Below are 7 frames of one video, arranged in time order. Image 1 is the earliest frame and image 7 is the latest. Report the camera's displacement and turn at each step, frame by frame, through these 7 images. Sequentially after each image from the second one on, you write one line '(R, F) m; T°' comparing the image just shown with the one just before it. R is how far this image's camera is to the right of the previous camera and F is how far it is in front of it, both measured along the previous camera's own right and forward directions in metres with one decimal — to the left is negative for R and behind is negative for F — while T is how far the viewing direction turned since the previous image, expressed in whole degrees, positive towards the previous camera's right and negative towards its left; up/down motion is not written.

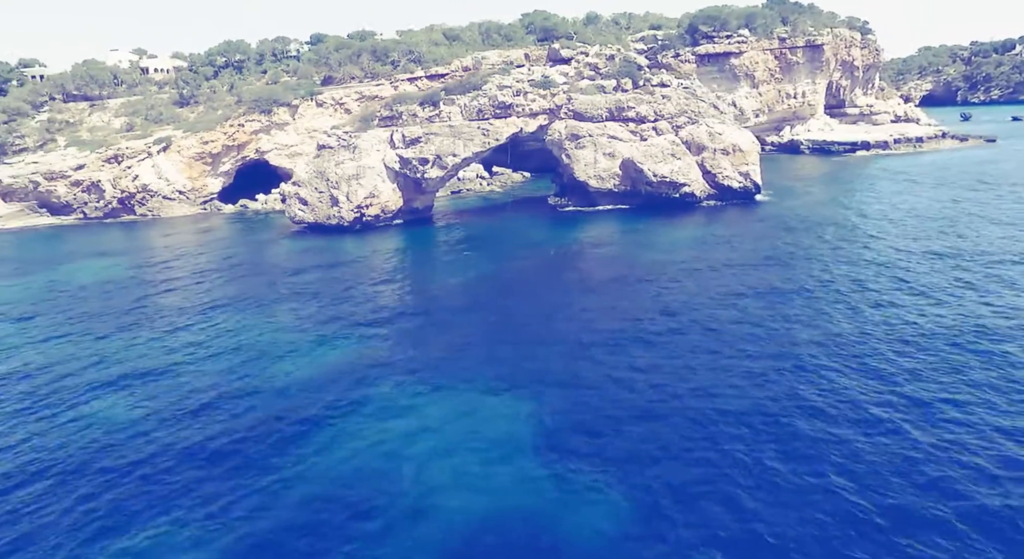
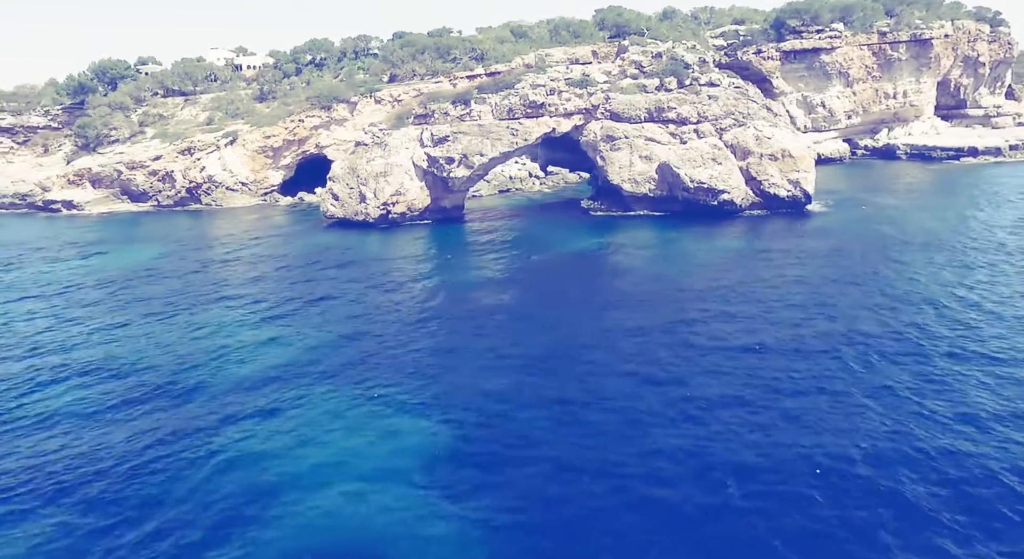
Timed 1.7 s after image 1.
(+10.1, +2.1) m; -10°
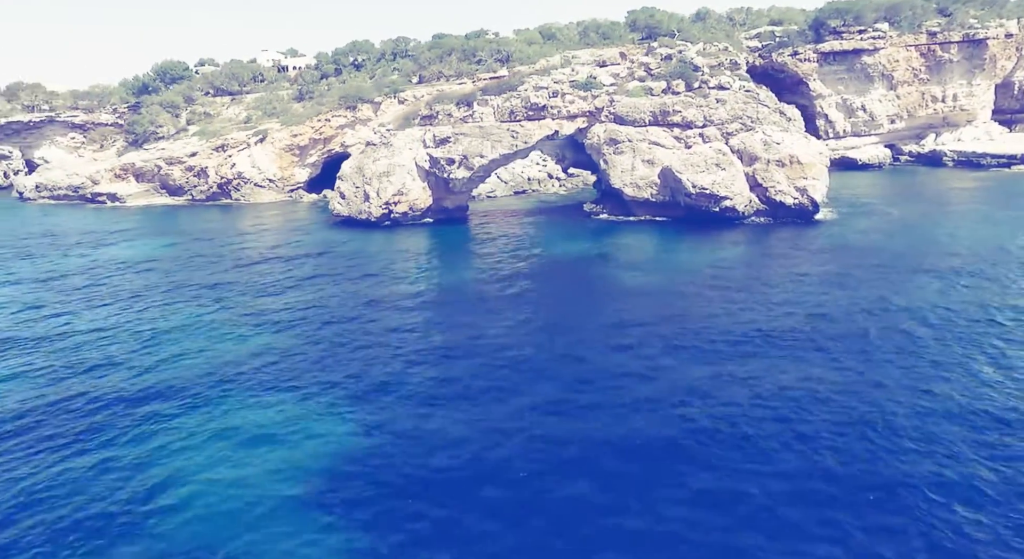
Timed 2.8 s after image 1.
(+7.8, -0.1) m; -6°
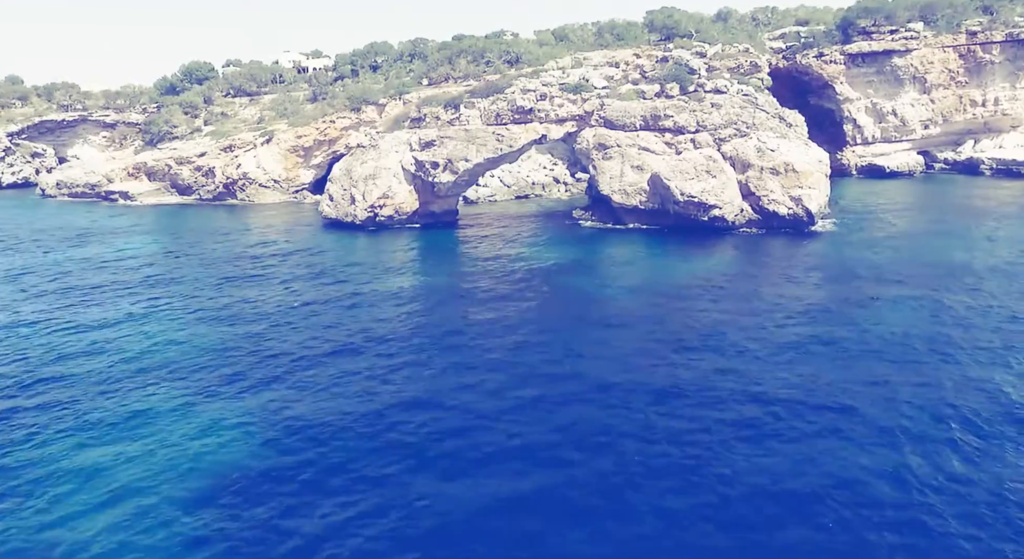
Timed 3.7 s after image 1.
(+7.1, +2.2) m; -5°
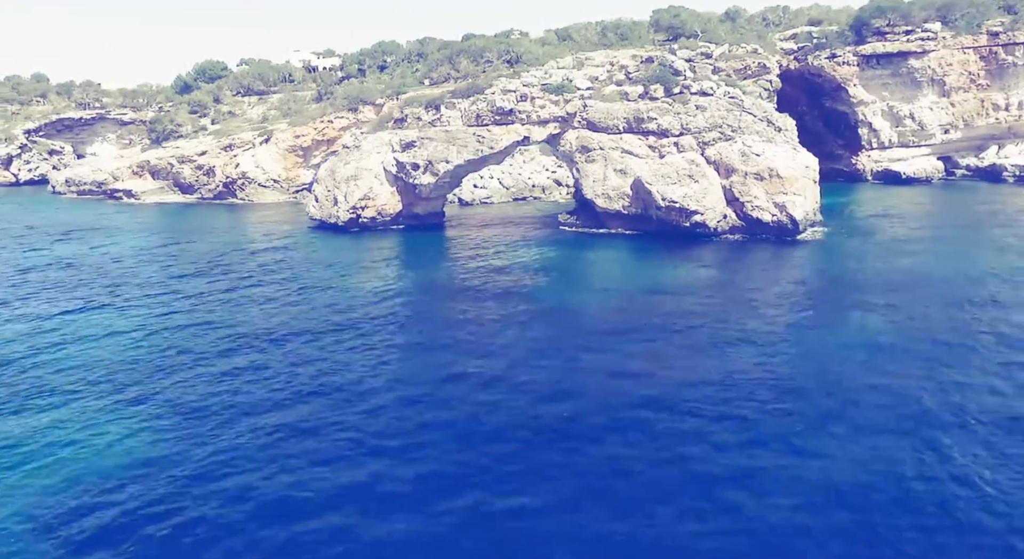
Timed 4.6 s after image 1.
(+5.4, +1.3) m; -3°
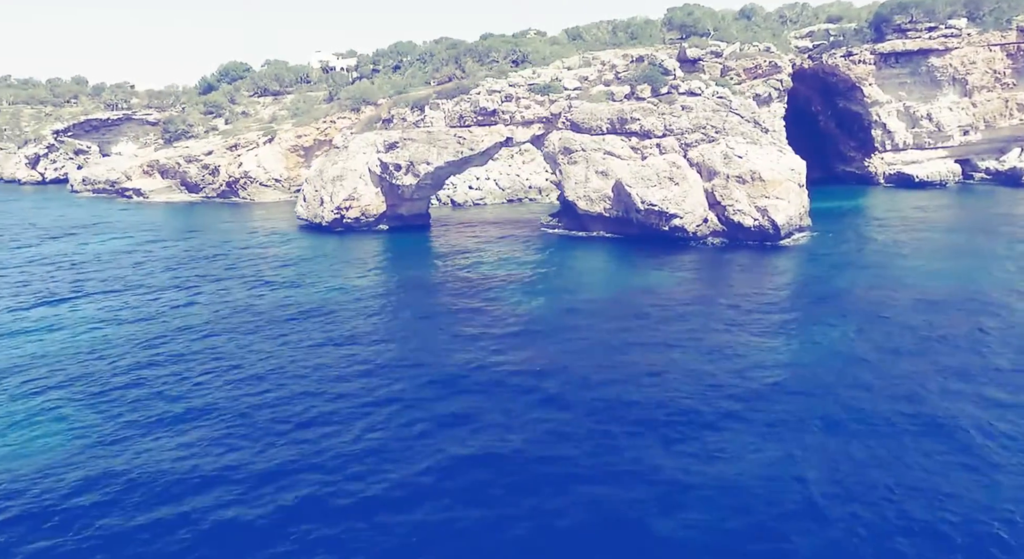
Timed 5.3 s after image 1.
(+6.6, +0.9) m; -4°
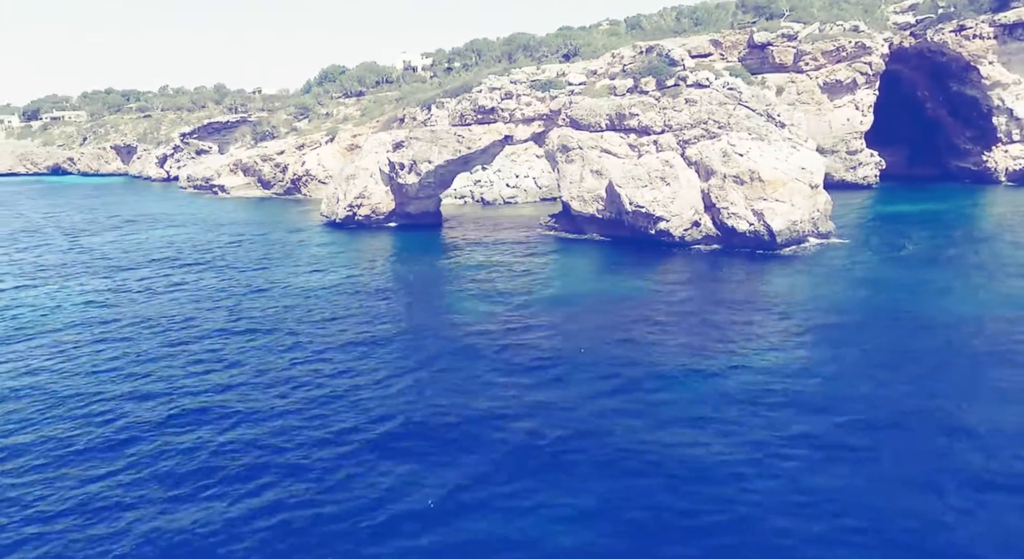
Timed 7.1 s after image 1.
(+15.9, +3.8) m; -15°
